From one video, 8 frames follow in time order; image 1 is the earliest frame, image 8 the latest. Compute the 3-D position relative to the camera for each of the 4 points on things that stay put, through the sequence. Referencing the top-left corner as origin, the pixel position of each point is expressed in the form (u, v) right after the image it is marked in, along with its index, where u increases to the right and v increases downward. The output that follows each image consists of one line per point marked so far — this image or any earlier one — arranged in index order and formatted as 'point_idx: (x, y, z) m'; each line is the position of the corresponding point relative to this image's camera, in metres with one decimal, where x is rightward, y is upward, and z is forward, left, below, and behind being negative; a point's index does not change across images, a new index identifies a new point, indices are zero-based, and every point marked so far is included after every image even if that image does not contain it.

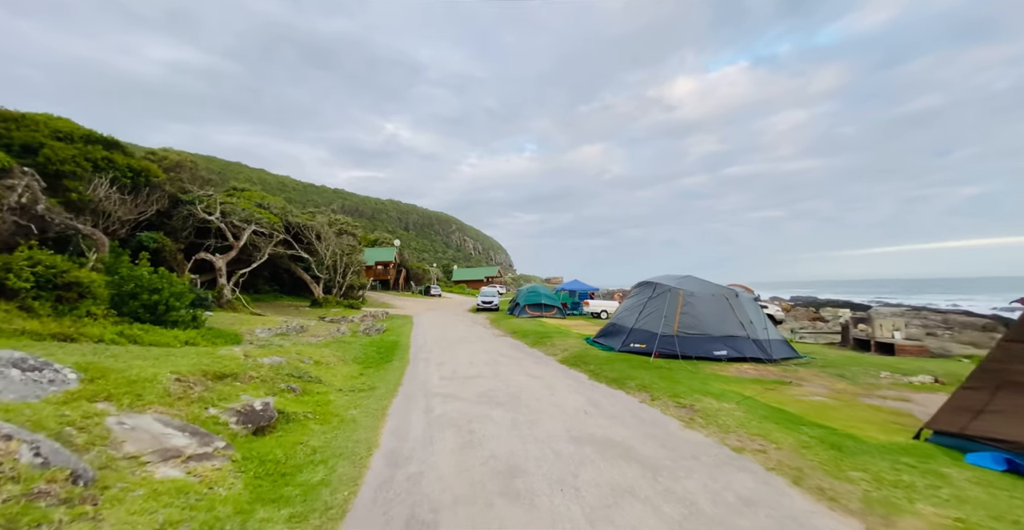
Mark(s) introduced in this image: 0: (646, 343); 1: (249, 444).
0: (+4.0, -2.4, +11.4) m
1: (-3.1, -2.1, +4.5) m
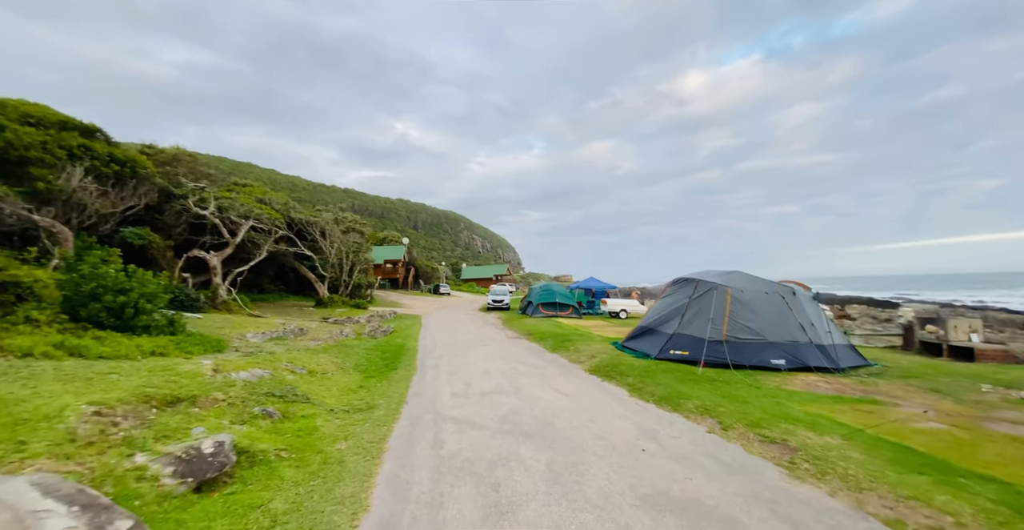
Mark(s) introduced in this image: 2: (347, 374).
0: (+4.5, -2.2, +9.8) m
1: (-2.7, -2.0, +3.1) m
2: (-4.4, -2.9, +10.2) m
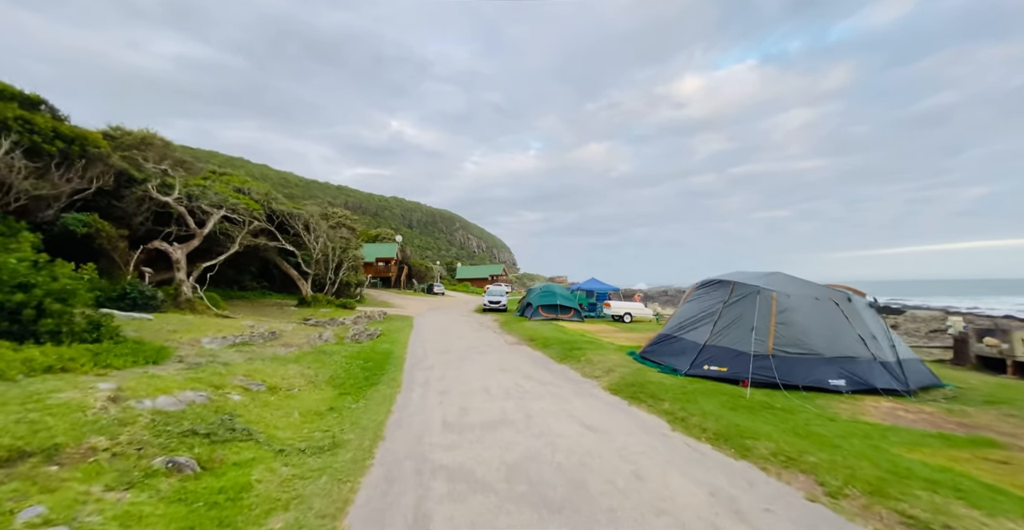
0: (+4.6, -2.2, +8.2) m
1: (-2.5, -1.9, +1.4) m
2: (-4.3, -2.8, +8.5) m
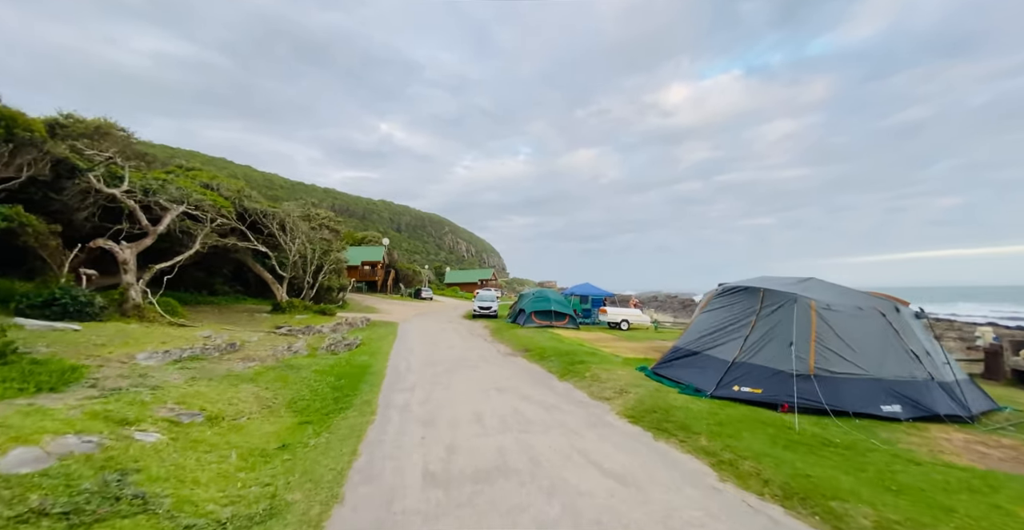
0: (+4.6, -2.3, +7.0) m
1: (-2.4, -1.9, 0.0) m
2: (-4.4, -2.8, +7.0) m
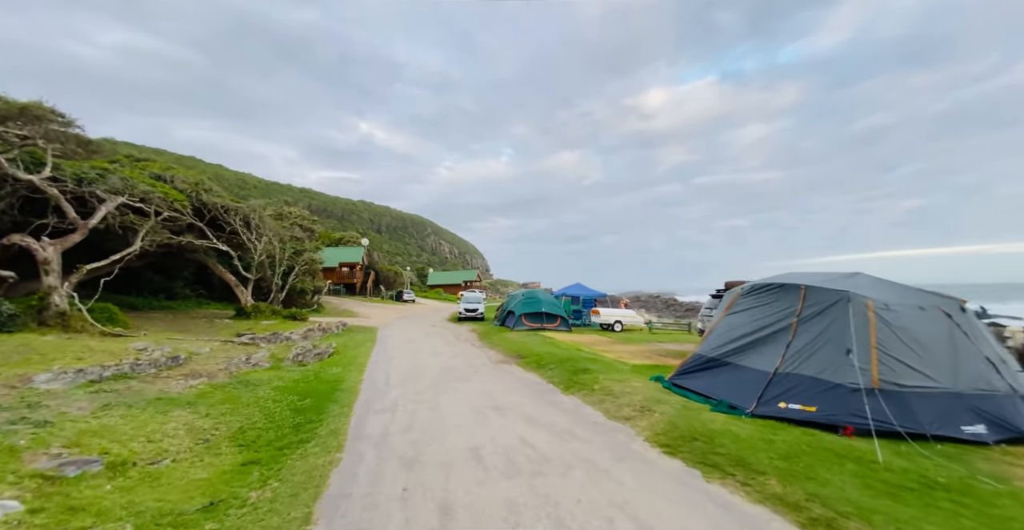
0: (+4.6, -2.1, +5.8) m
1: (-2.0, -1.8, -1.5) m
2: (-4.3, -2.7, +5.4) m
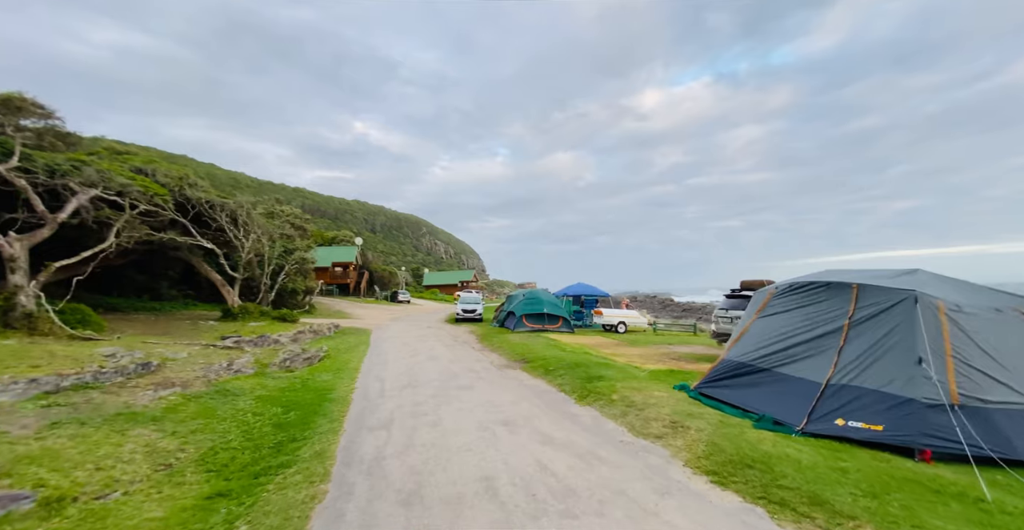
0: (+4.9, -2.1, +5.0) m
1: (-1.7, -1.7, -2.4) m
2: (-4.1, -2.7, +4.5) m
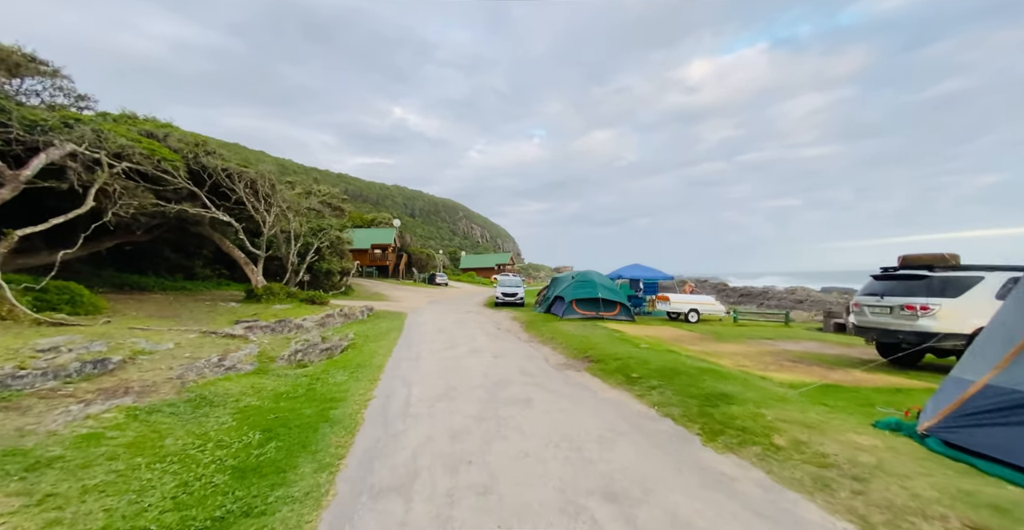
0: (+5.7, -1.7, +1.7) m
1: (-1.5, -1.5, -5.0) m
2: (-3.2, -2.2, +2.0) m
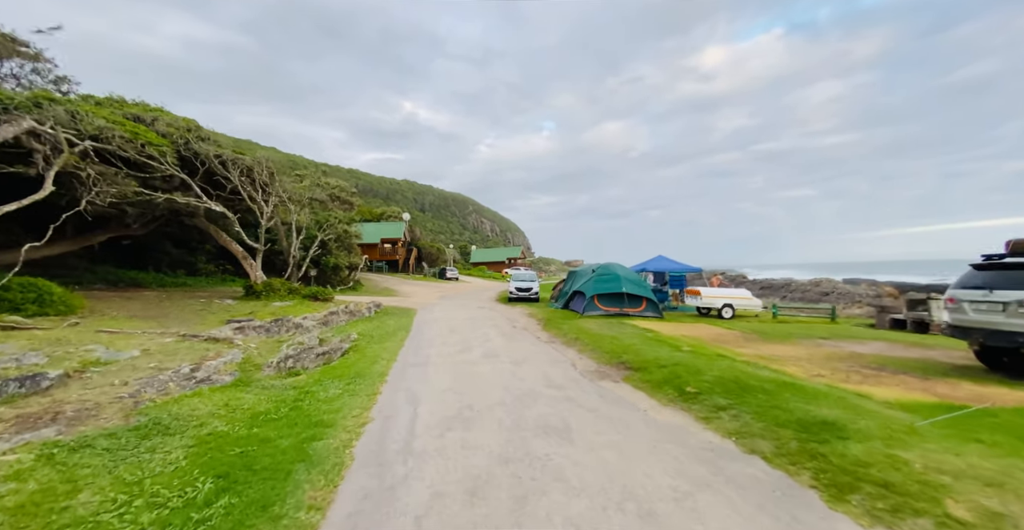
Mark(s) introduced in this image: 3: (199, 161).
0: (+6.0, -1.5, +0.1) m
1: (-1.4, -1.6, -6.4) m
2: (-2.9, -2.2, +0.7) m
3: (-12.1, +4.0, +14.9) m
